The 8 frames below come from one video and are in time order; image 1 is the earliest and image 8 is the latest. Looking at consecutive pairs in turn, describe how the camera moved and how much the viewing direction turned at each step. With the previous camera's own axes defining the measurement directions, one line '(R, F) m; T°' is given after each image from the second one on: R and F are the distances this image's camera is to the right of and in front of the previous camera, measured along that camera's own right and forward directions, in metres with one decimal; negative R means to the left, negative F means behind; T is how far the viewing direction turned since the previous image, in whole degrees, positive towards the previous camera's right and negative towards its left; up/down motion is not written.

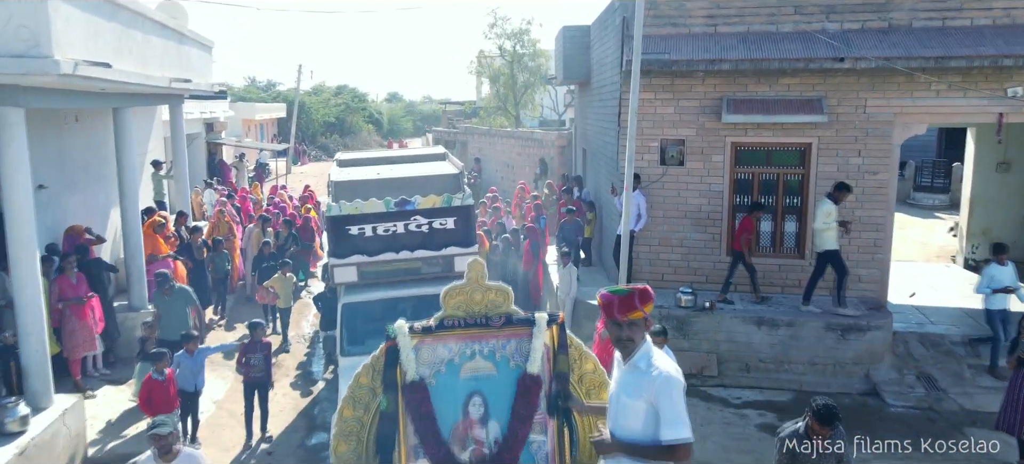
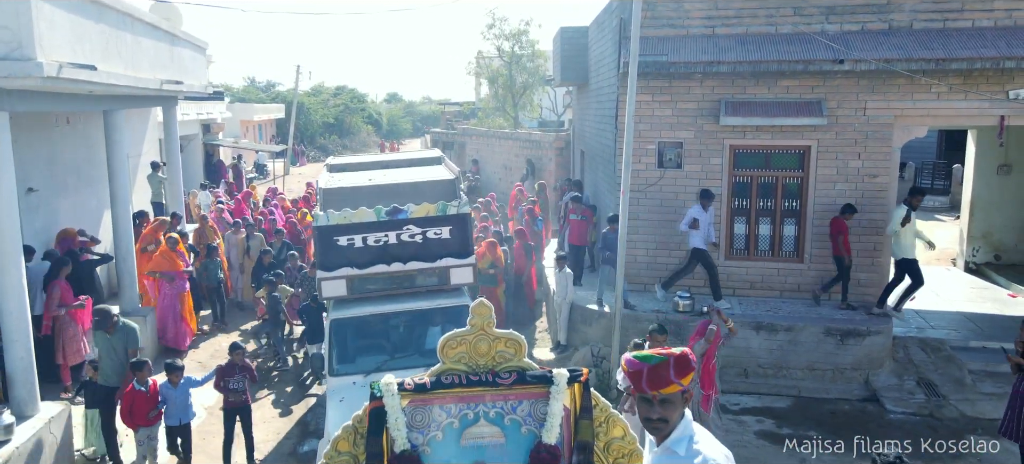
(0.0, +0.1) m; 0°
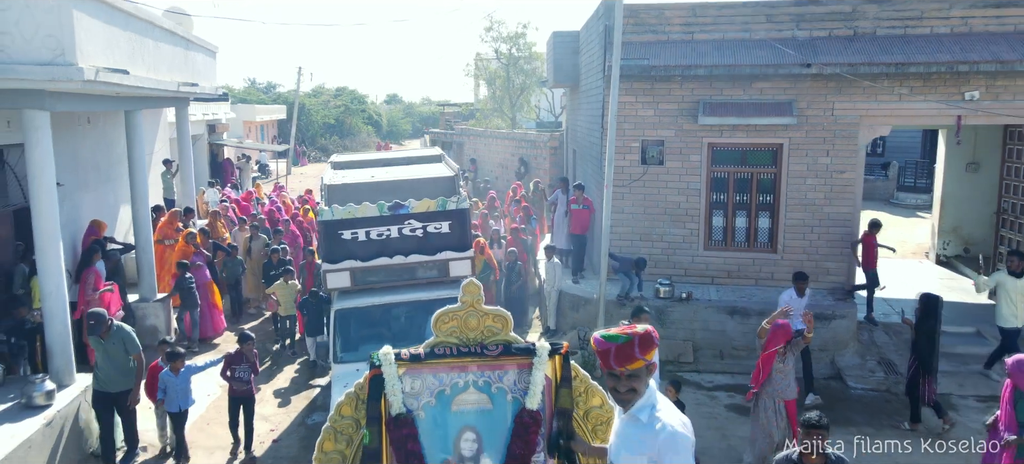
(+0.1, -0.7) m; 0°
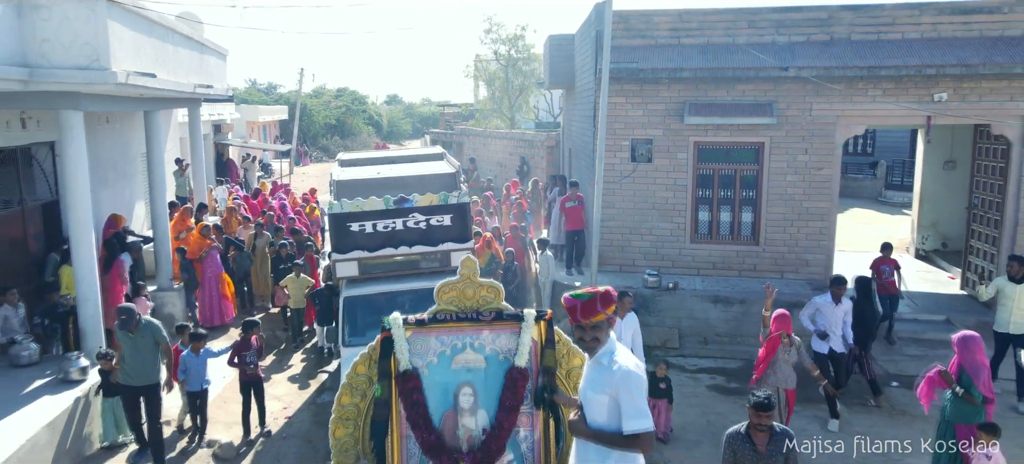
(0.0, -0.6) m; 0°
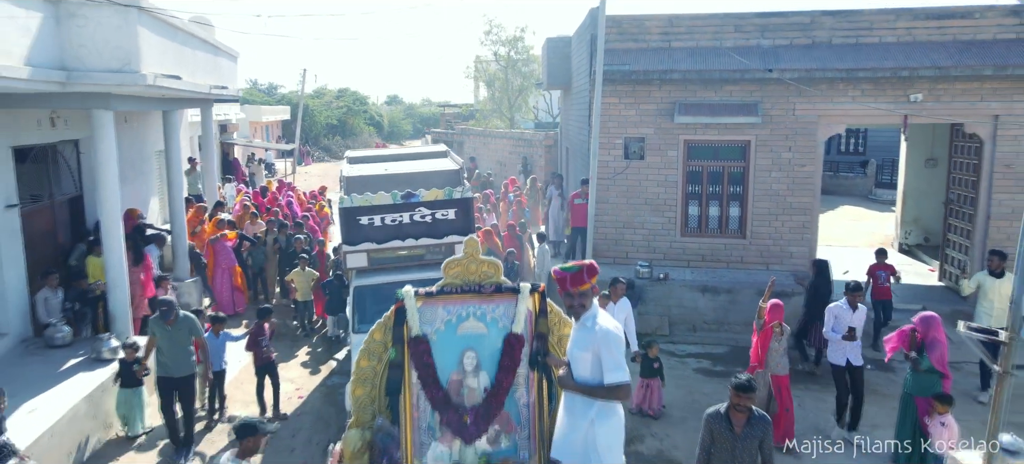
(0.0, -0.6) m; 0°
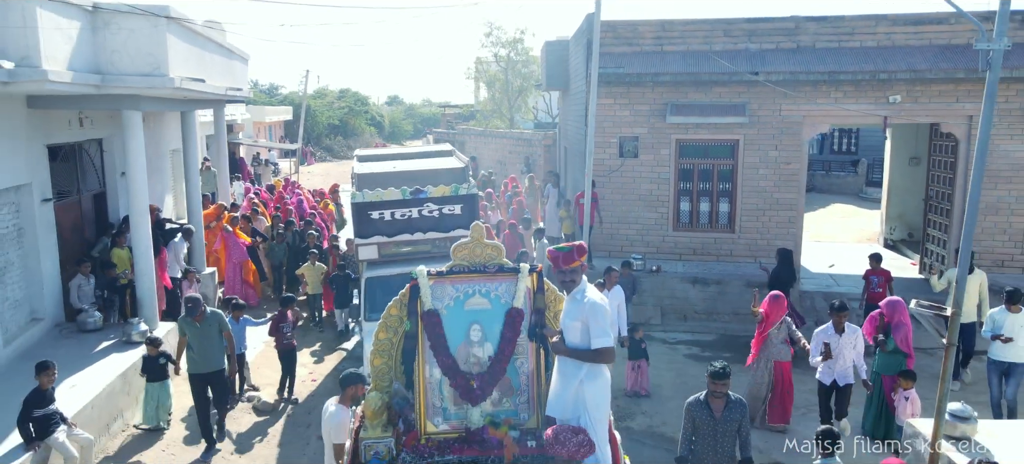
(0.0, -0.6) m; 0°
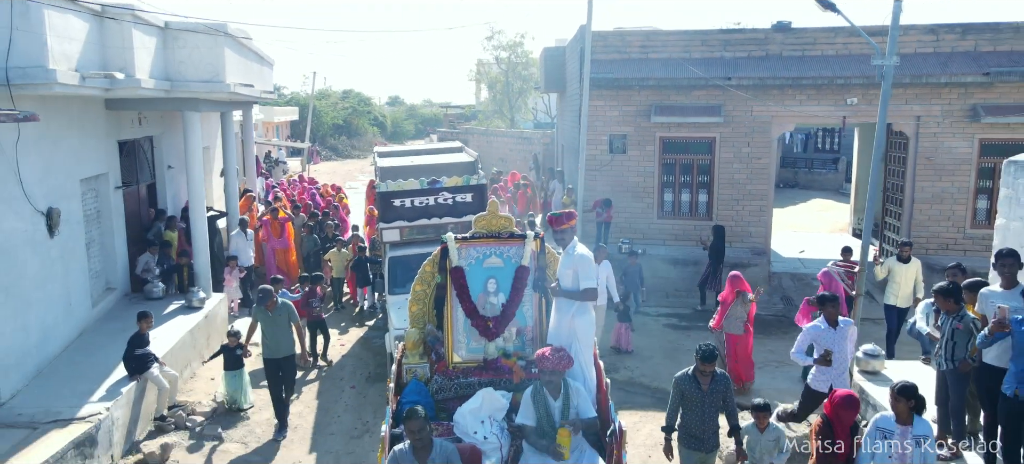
(0.0, -1.6) m; 0°
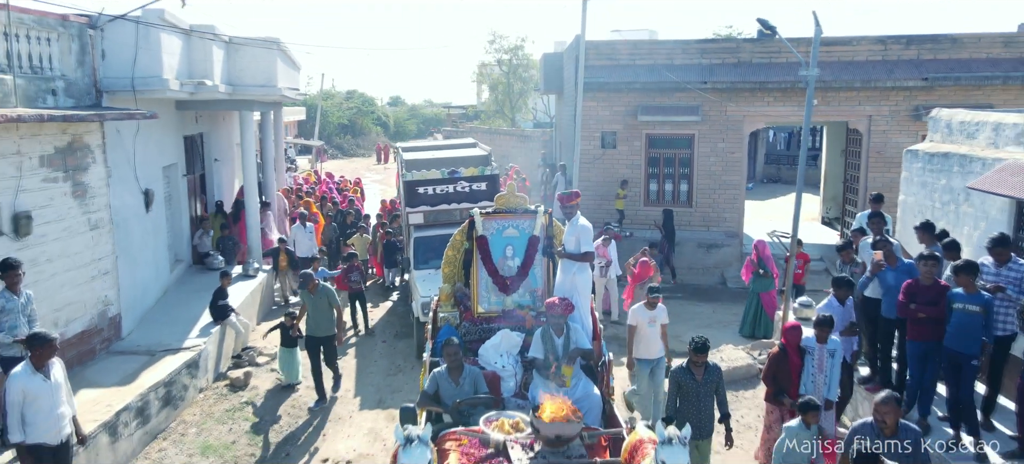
(-0.1, -2.0) m; 0°
